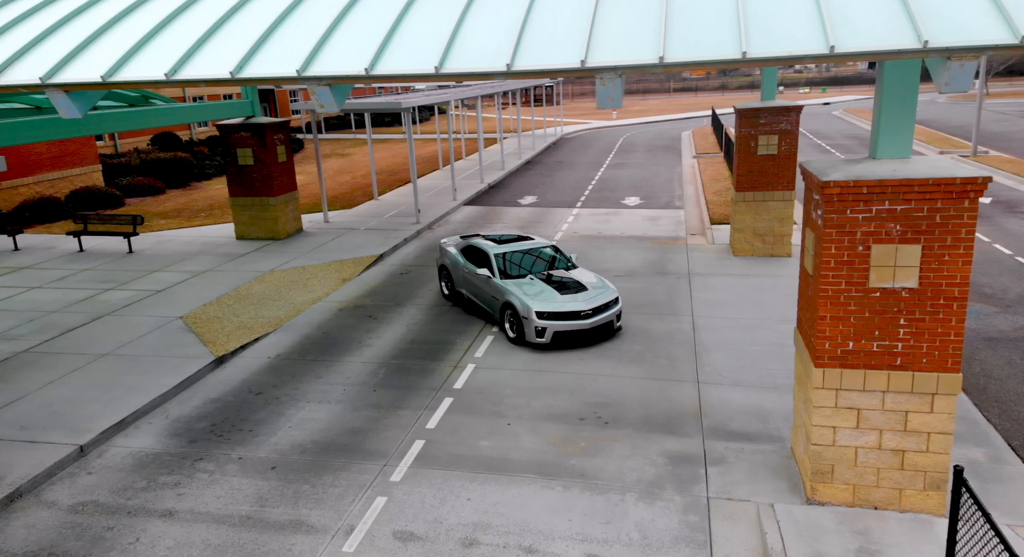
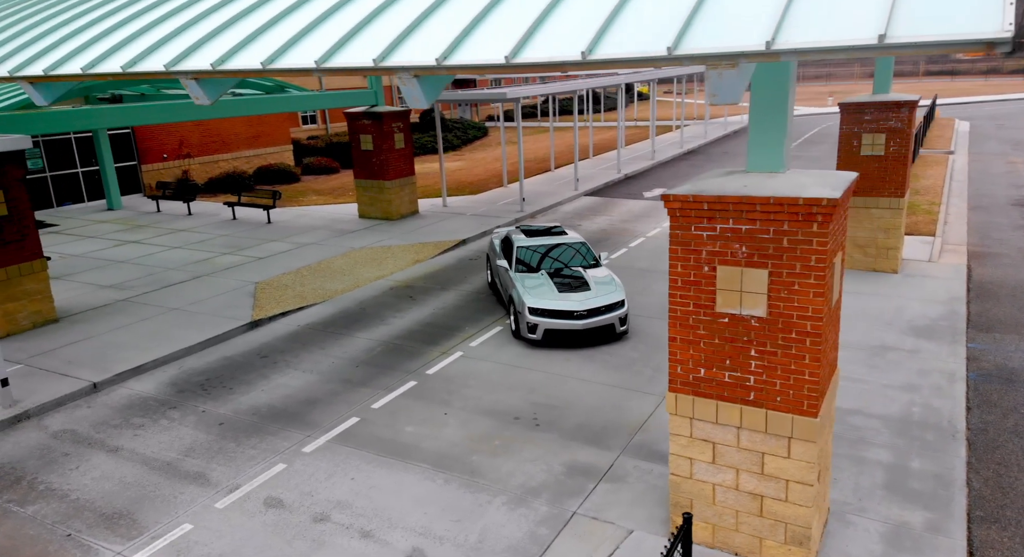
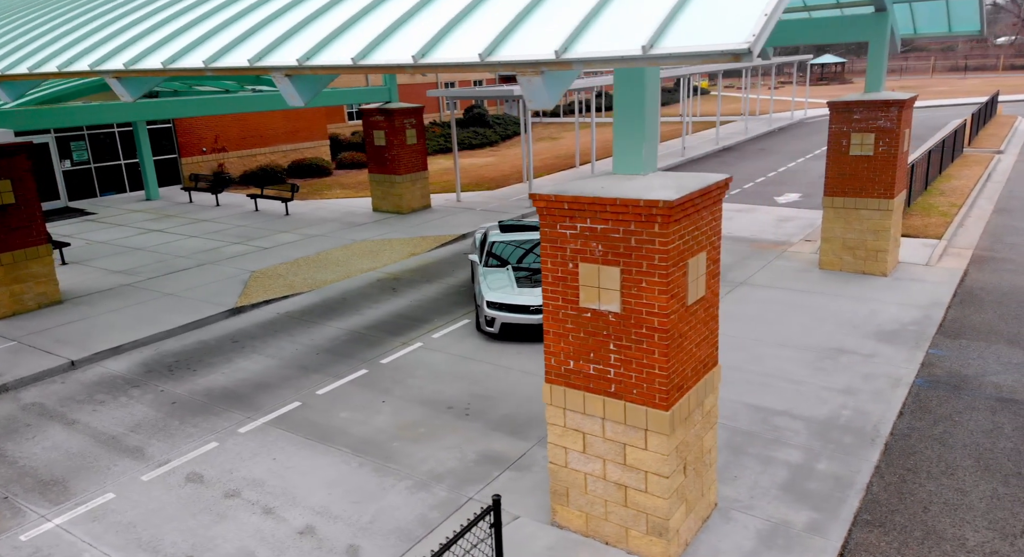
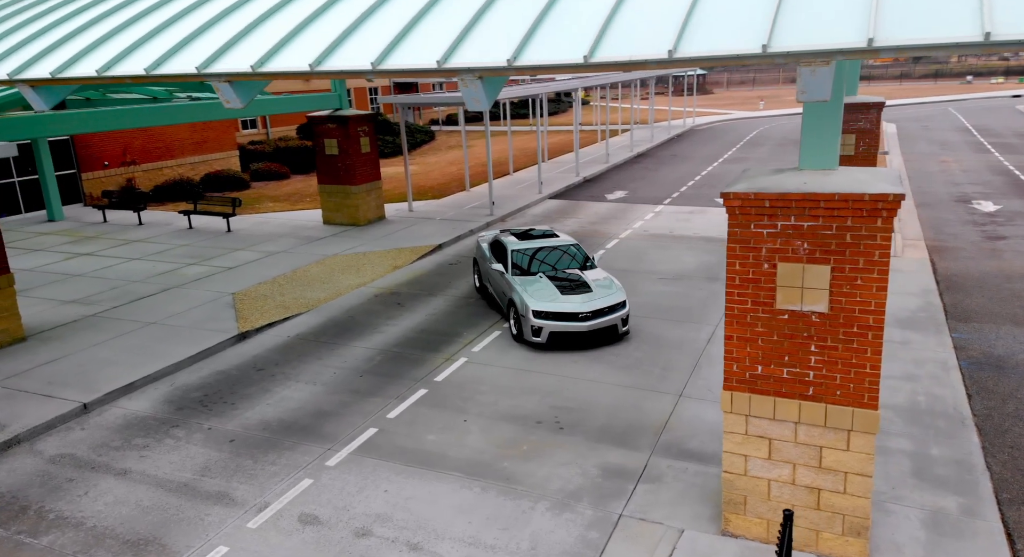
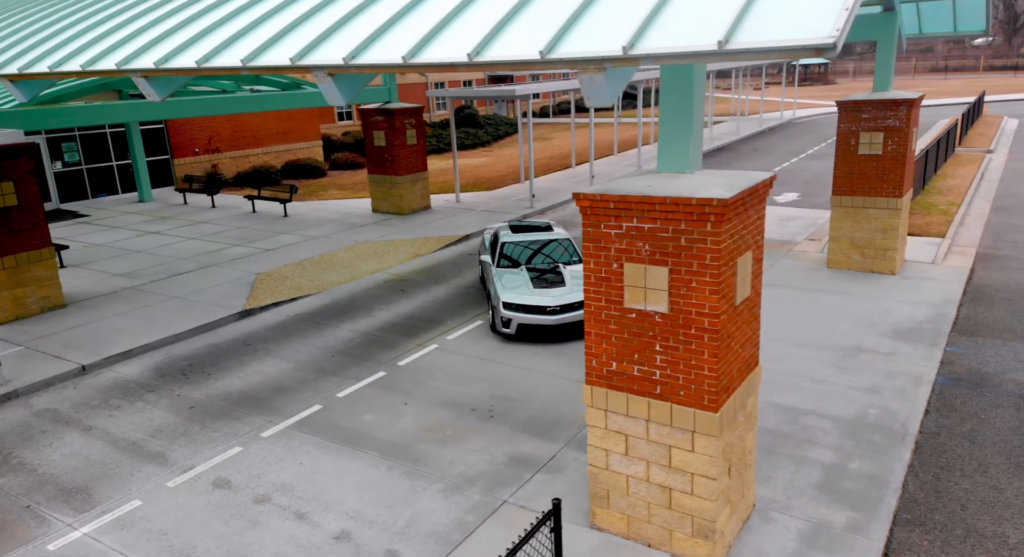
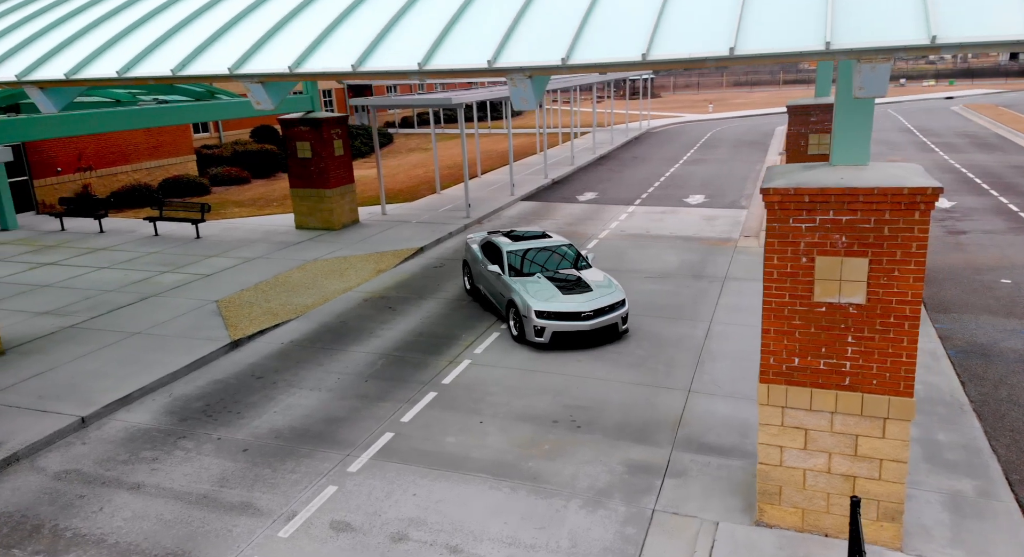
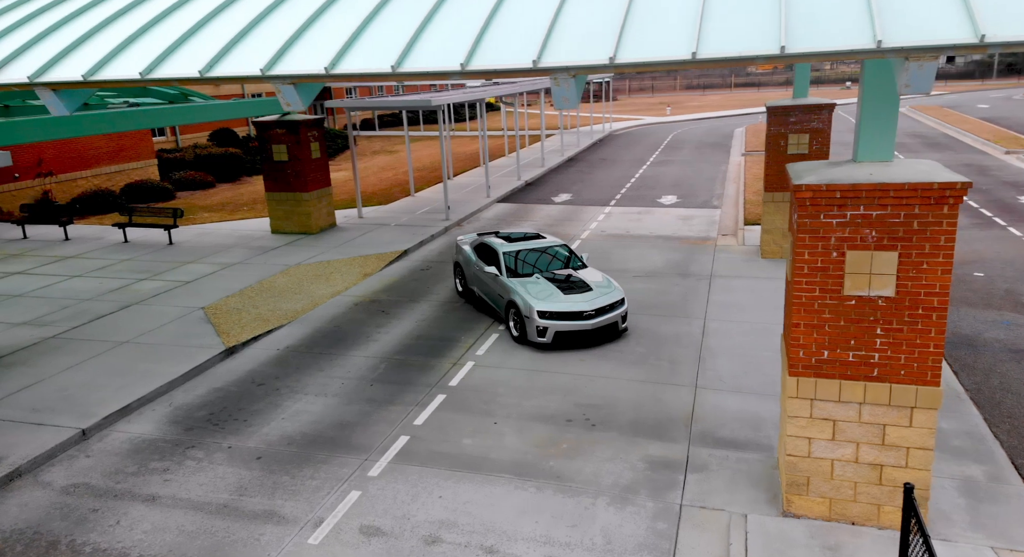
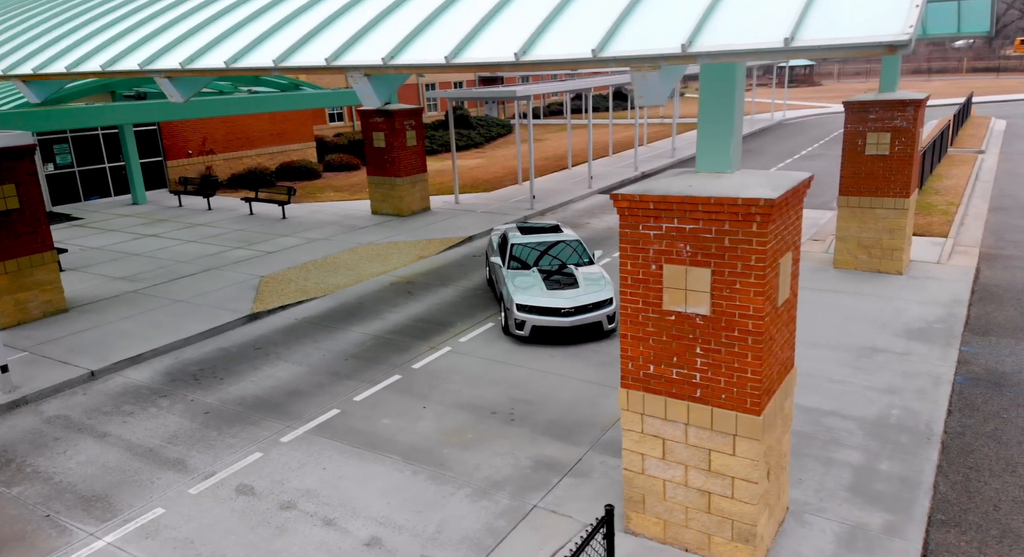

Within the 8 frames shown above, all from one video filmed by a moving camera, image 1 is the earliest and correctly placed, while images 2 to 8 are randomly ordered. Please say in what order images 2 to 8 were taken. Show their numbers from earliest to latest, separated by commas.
7, 6, 4, 2, 8, 5, 3
